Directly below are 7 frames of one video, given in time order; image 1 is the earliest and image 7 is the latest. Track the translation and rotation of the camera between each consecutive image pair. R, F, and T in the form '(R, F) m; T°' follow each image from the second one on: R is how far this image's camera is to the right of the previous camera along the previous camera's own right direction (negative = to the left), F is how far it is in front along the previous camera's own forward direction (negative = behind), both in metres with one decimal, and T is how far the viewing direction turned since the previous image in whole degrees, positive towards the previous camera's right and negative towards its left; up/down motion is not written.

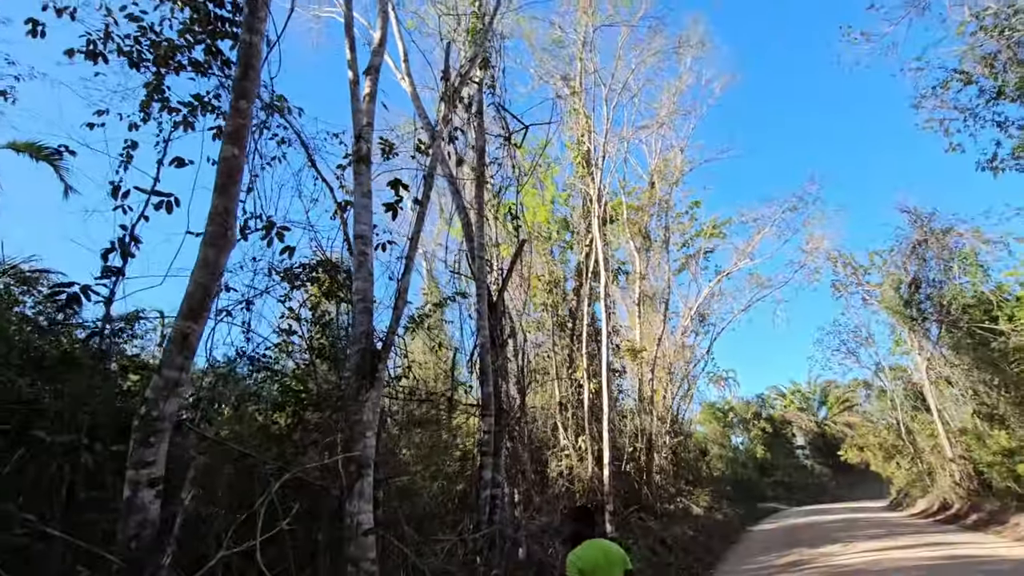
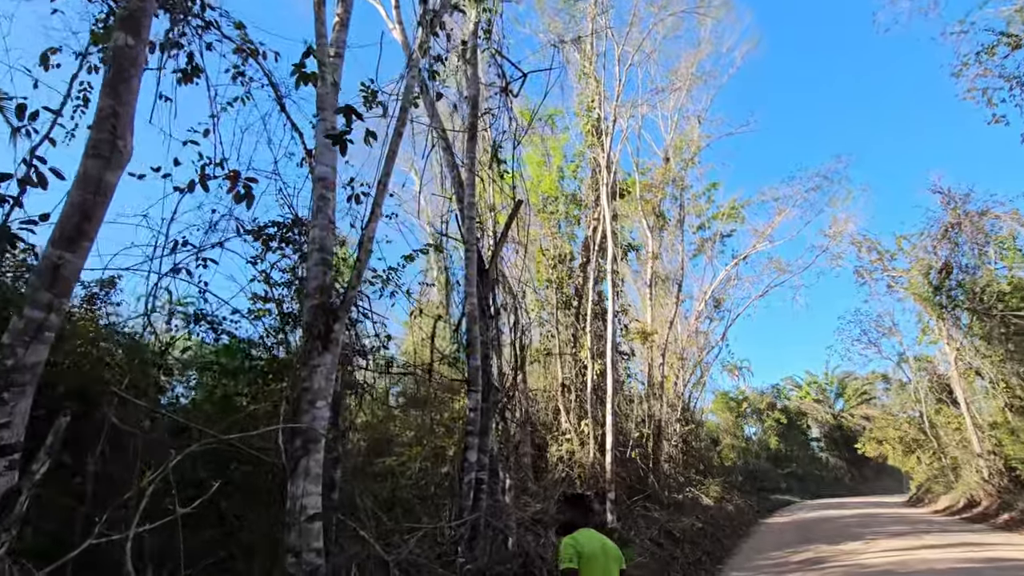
(+0.3, +0.9) m; -2°
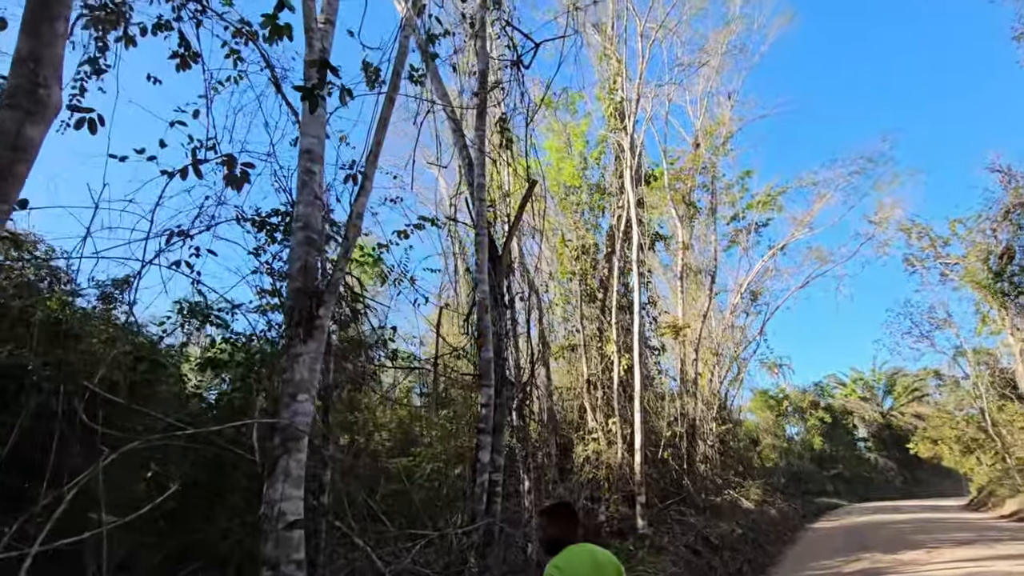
(+0.2, +0.6) m; -3°
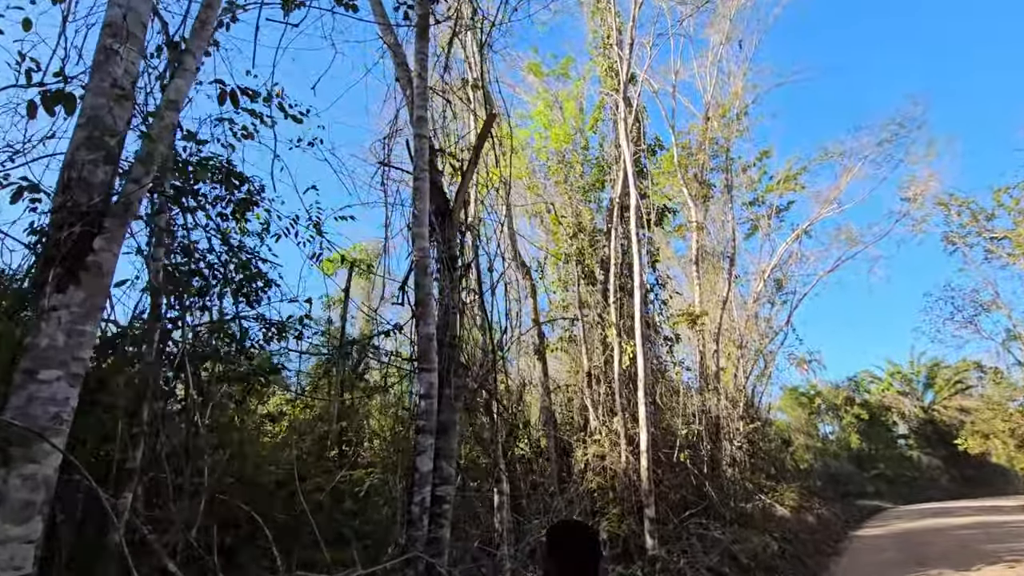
(+0.7, +1.7) m; -2°
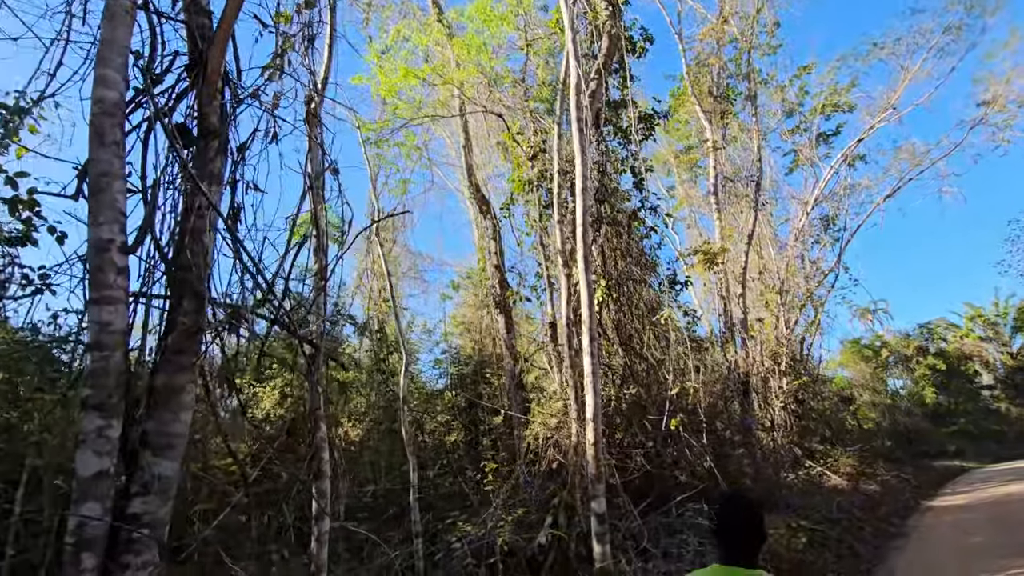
(+1.8, +2.4) m; -5°
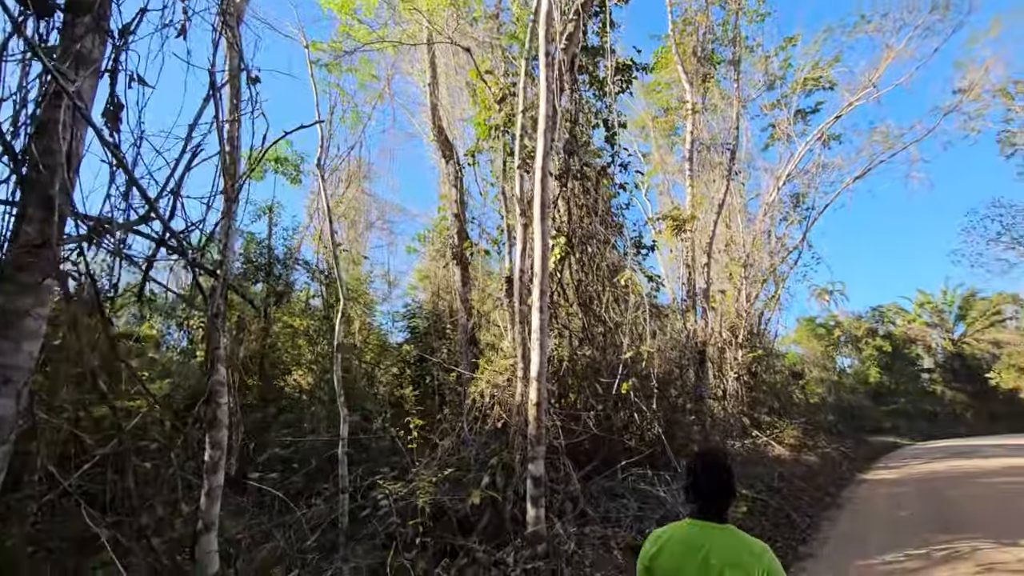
(+0.3, +0.5) m; +3°
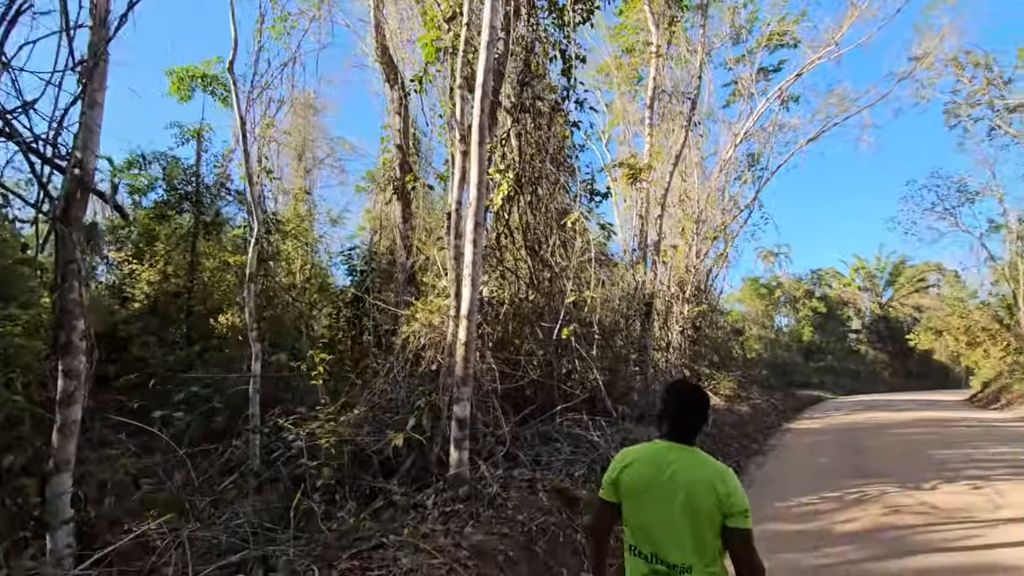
(+0.3, +0.4) m; +5°
